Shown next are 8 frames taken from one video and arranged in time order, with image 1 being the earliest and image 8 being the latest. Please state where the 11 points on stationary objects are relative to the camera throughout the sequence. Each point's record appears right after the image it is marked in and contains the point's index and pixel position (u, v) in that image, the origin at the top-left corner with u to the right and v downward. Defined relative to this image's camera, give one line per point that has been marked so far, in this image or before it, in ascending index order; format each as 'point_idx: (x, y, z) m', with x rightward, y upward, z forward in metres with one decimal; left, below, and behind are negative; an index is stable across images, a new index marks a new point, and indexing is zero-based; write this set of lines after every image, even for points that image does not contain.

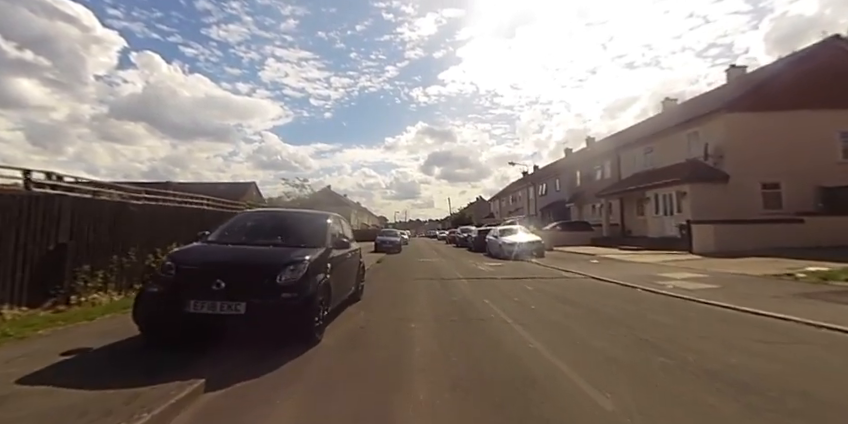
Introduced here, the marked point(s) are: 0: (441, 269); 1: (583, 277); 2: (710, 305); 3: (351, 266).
0: (+1.1, -3.4, +19.8) m
1: (+7.2, -2.9, +15.4) m
2: (+7.9, -2.6, +9.4) m
3: (-2.2, -1.6, +9.9) m
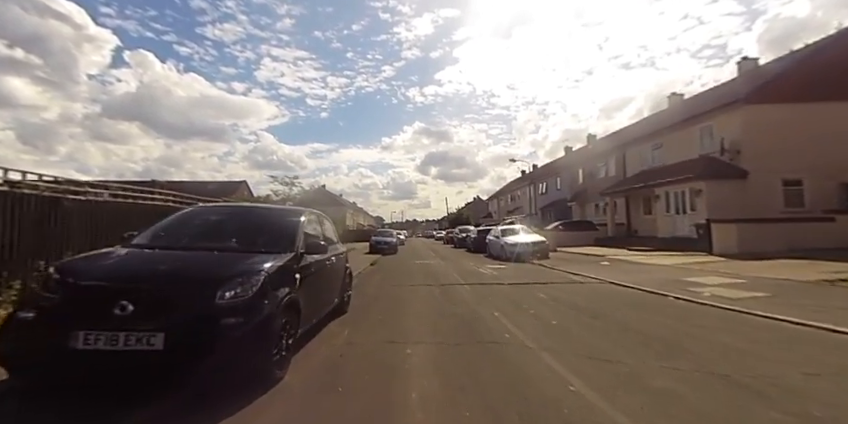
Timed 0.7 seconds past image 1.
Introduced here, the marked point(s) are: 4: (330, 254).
0: (+0.9, -3.3, +18.2) m
1: (+7.1, -2.8, +13.8) m
2: (+7.9, -2.4, +7.9) m
3: (-2.2, -1.5, +8.2) m
4: (-2.3, -1.0, +7.9) m
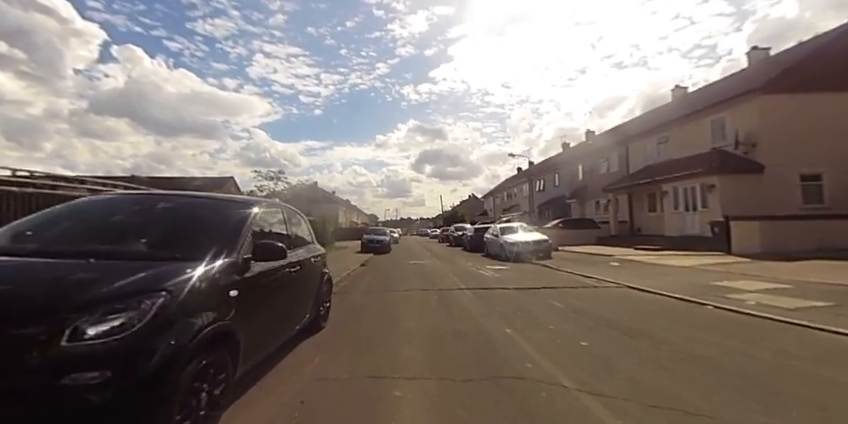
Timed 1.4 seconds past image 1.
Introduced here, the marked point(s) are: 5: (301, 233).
0: (+0.7, -3.1, +16.5) m
1: (+6.9, -2.7, +12.3) m
2: (+7.8, -2.3, +6.4) m
3: (-2.3, -1.4, +6.5) m
4: (-2.4, -0.9, +6.2) m
5: (-2.8, -0.5, +7.7) m
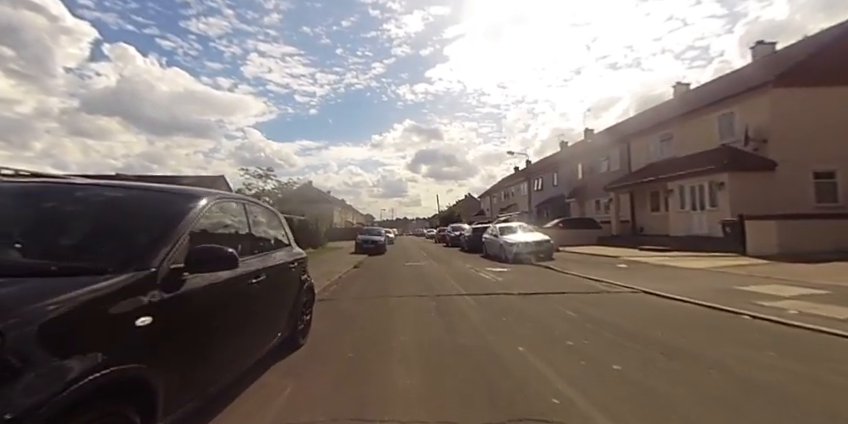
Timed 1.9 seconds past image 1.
0: (+0.5, -3.1, +15.4) m
1: (+6.8, -2.6, +11.3) m
2: (+7.8, -2.2, +5.4) m
3: (-2.3, -1.3, +5.4) m
4: (-2.4, -0.8, +5.1) m
5: (-2.8, -0.4, +6.6) m
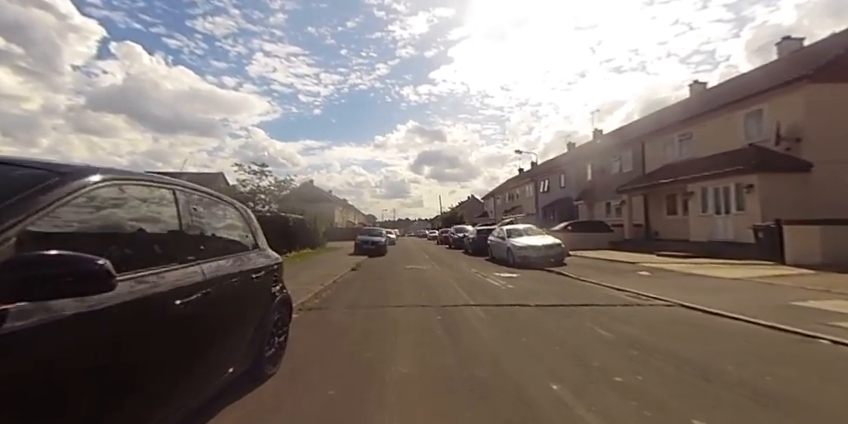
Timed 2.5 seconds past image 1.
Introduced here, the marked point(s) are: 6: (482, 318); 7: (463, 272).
0: (+0.6, -3.0, +14.0) m
1: (+6.9, -2.6, +9.8) m
2: (+7.8, -2.3, +3.9) m
3: (-2.3, -1.2, +4.0) m
4: (-2.3, -0.7, +3.7) m
5: (-2.7, -0.3, +5.2) m
6: (+1.5, -2.7, +8.8) m
7: (+2.1, -3.3, +18.7) m
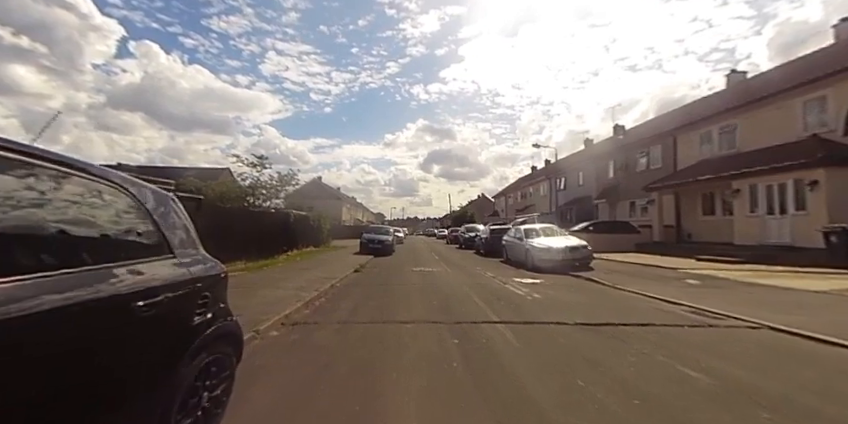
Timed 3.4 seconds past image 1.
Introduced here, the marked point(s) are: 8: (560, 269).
0: (+1.0, -2.9, +12.0) m
1: (+7.2, -2.5, +7.6) m
2: (+7.9, -2.2, +1.7) m
3: (-2.1, -1.0, +2.0) m
4: (-2.2, -0.5, +1.8) m
5: (-2.6, -0.1, +3.3) m
6: (+1.7, -2.6, +6.8) m
7: (+2.6, -3.1, +16.7) m
8: (+7.6, -3.2, +19.2) m
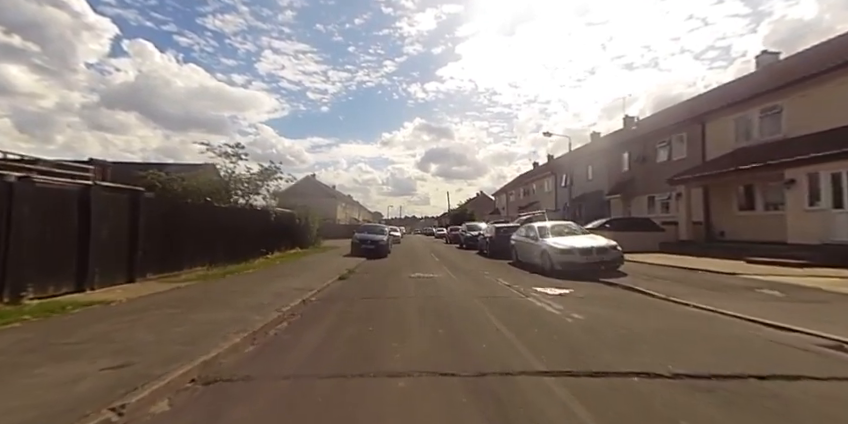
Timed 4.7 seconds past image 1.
0: (+1.0, -2.6, +9.0) m
1: (+7.2, -2.3, +4.6) m
2: (+8.0, -2.0, -1.3) m
3: (-2.0, -0.8, -1.0) m
4: (-2.1, -0.3, -1.3) m
5: (-2.5, +0.1, +0.2) m
6: (+1.8, -2.4, +3.7) m
7: (+2.6, -2.8, +13.6) m
8: (+7.6, -2.9, +16.1) m
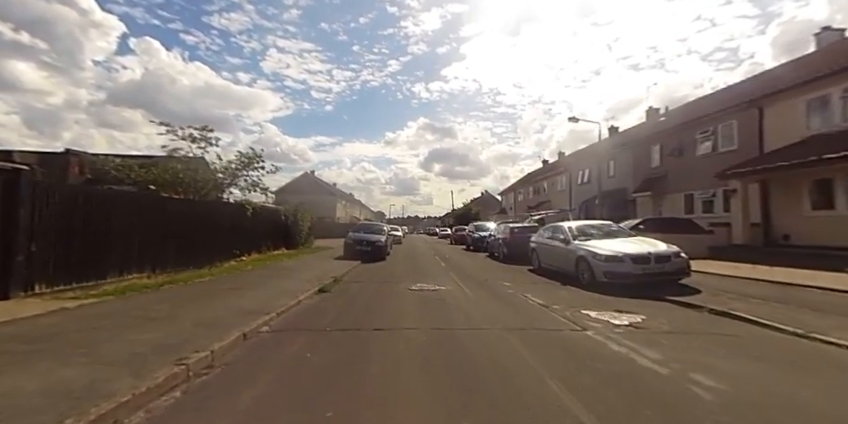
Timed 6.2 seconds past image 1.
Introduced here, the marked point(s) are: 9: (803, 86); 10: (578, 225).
0: (+1.1, -2.4, +5.3) m
1: (+7.3, -2.1, +0.9) m
2: (+8.0, -1.8, -5.1) m
3: (-2.0, -0.6, -4.7) m
4: (-2.0, -0.1, -5.0) m
5: (-2.4, +0.3, -3.5) m
6: (+1.8, -2.1, +0.1) m
7: (+2.8, -2.6, +9.9) m
8: (+7.8, -2.8, +12.4) m
9: (+20.6, +7.0, +18.7) m
10: (+7.7, -0.5, +17.0) m
